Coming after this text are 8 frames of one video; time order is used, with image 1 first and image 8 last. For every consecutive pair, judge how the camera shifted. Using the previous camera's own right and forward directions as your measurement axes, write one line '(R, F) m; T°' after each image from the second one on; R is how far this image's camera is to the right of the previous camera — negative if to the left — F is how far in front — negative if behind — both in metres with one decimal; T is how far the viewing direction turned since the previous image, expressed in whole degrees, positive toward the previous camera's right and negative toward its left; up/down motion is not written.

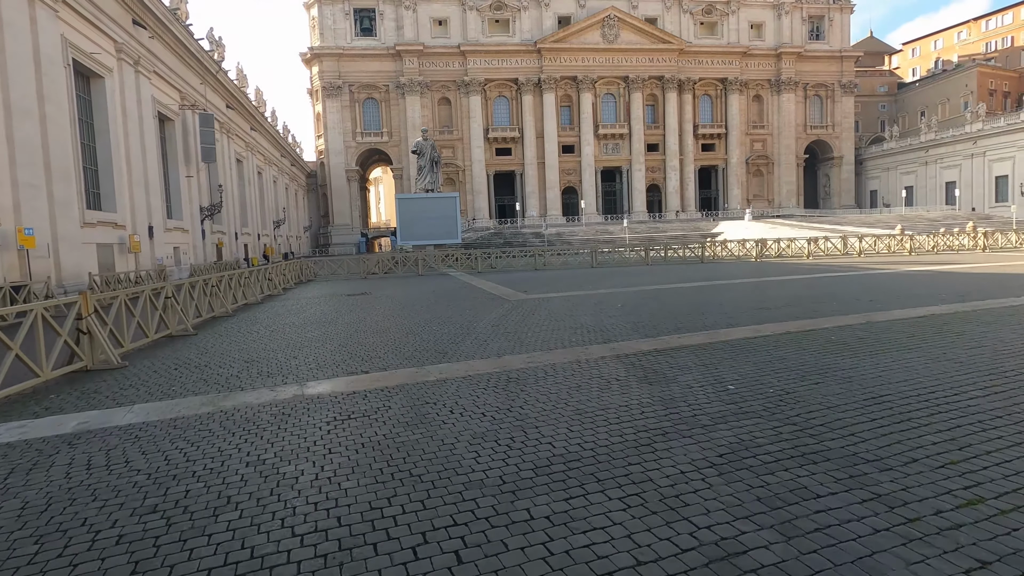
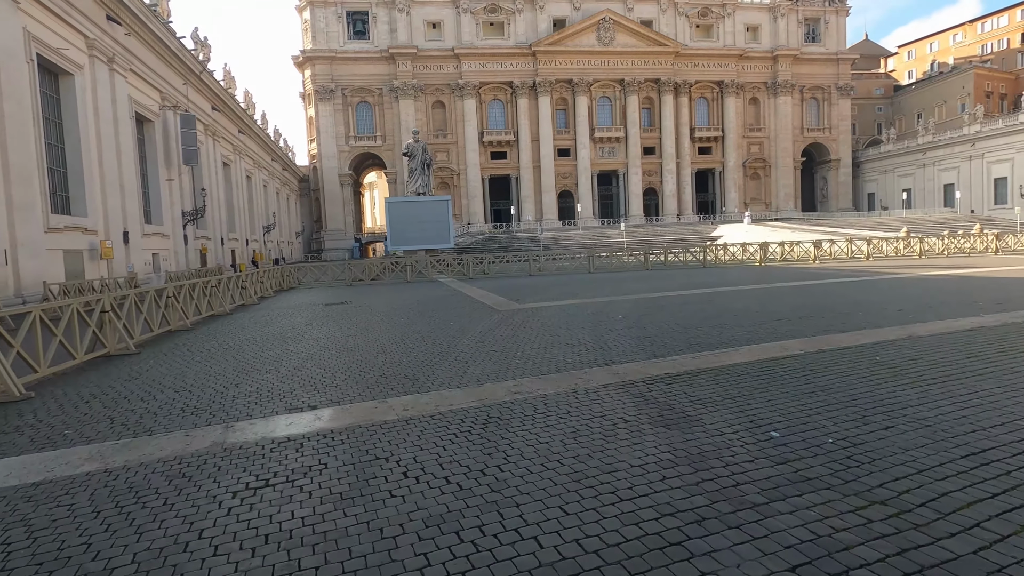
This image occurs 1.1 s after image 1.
(+0.1, +1.1) m; 0°
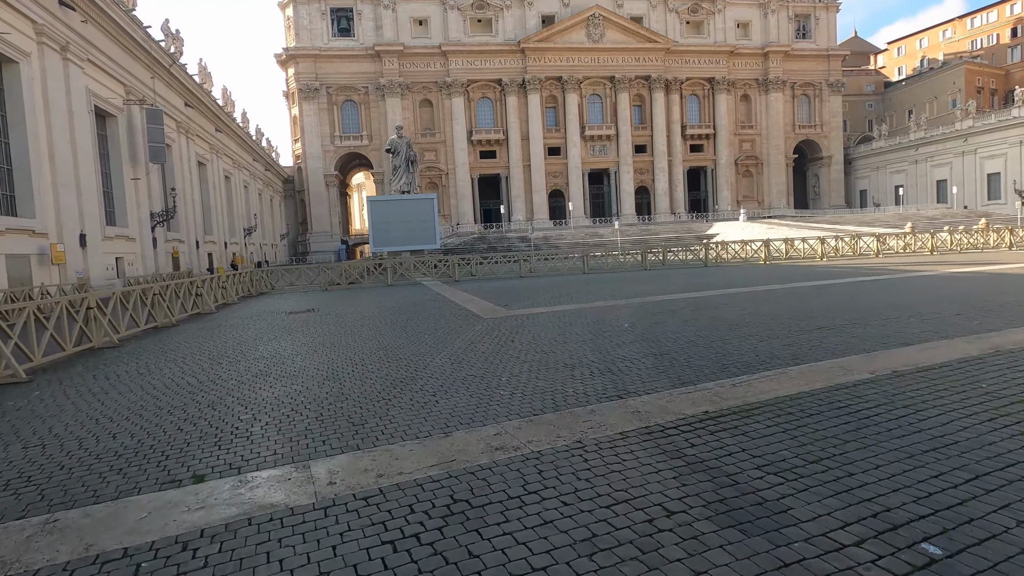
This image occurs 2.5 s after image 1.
(+0.1, +1.6) m; +1°
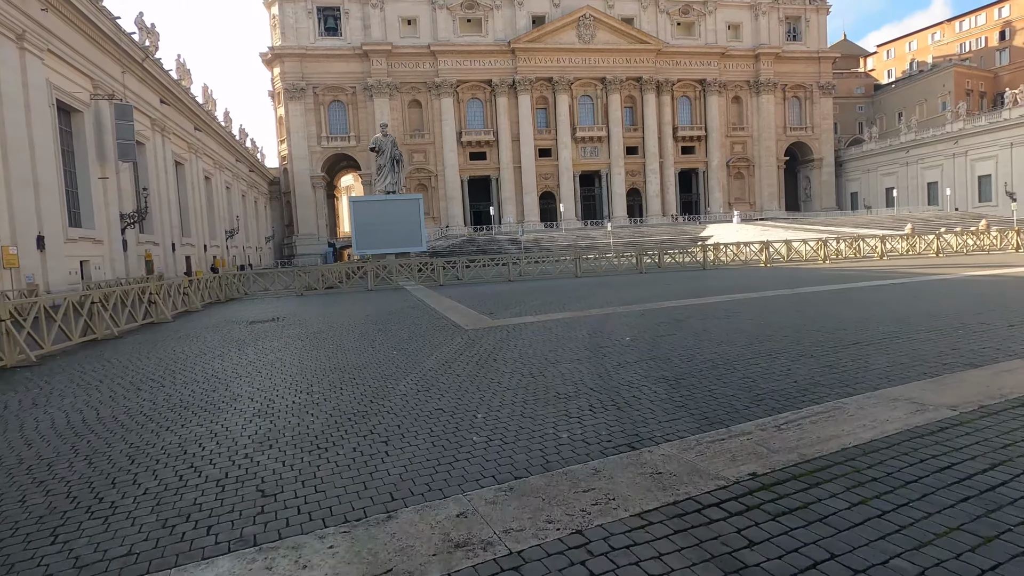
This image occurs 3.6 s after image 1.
(+0.1, +1.2) m; +1°
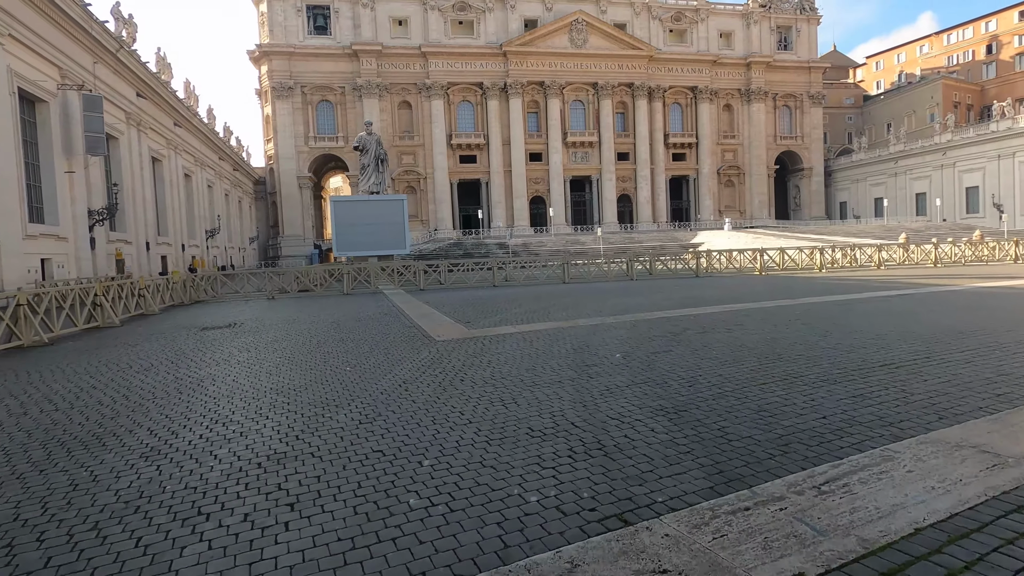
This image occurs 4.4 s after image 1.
(+0.2, +1.0) m; +1°
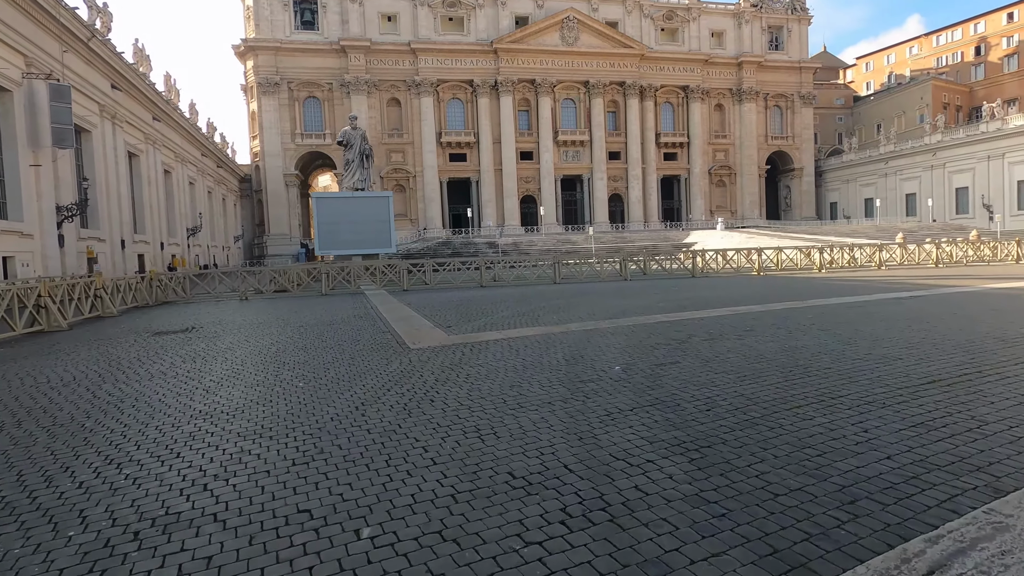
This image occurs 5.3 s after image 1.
(+0.1, +0.9) m; +1°
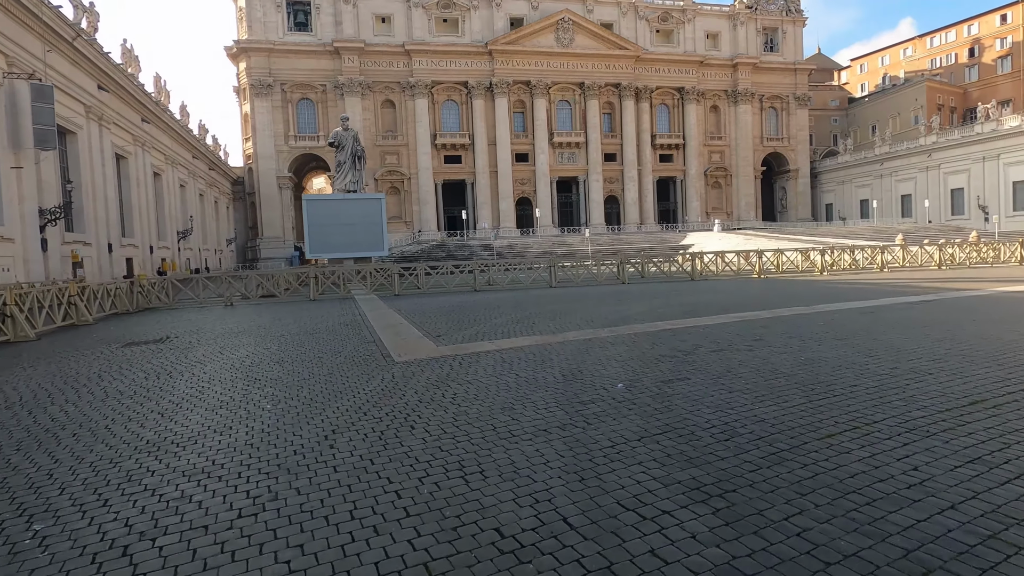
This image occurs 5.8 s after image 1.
(0.0, +0.5) m; 0°
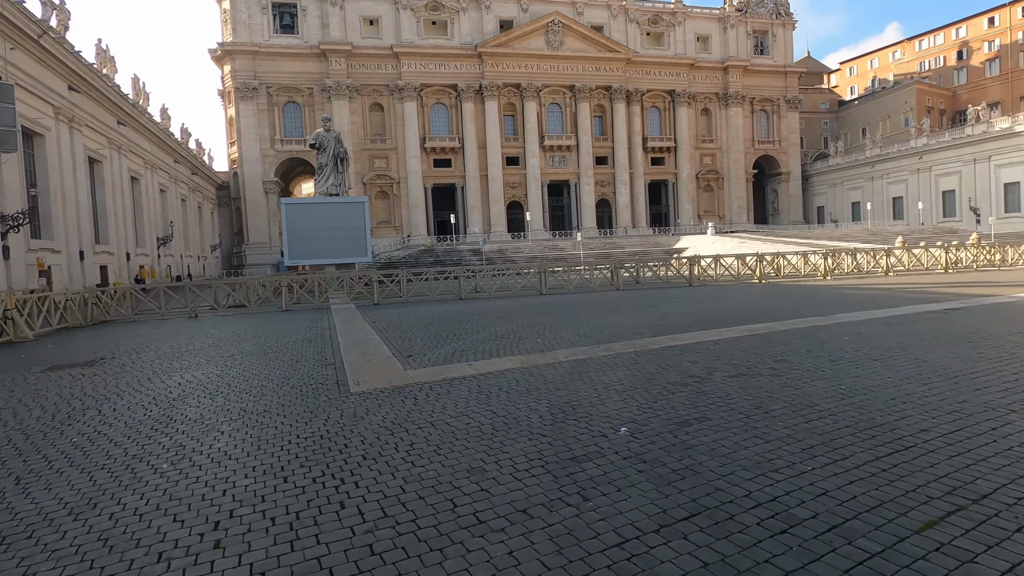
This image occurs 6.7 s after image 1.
(+0.1, +1.1) m; +1°
